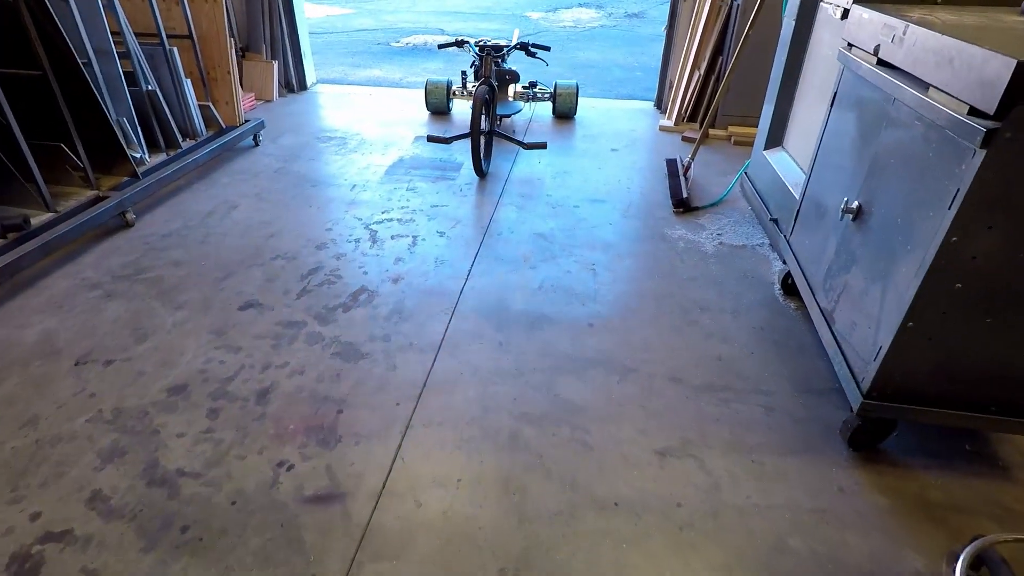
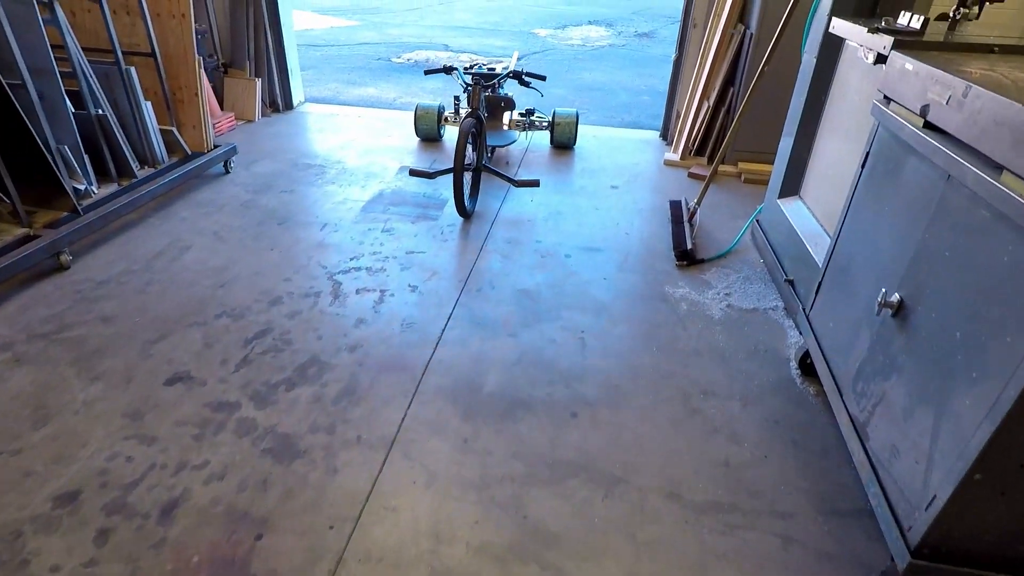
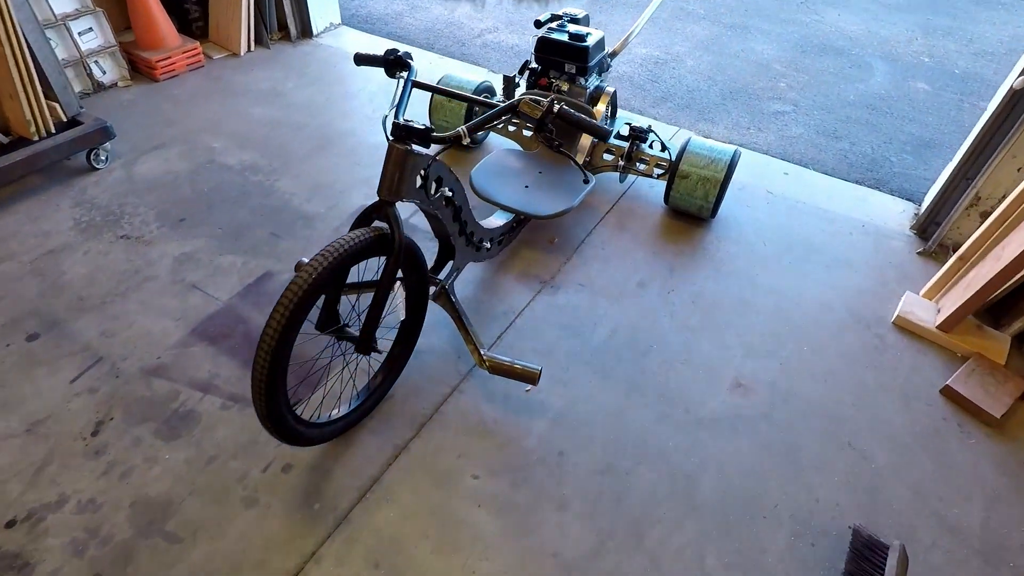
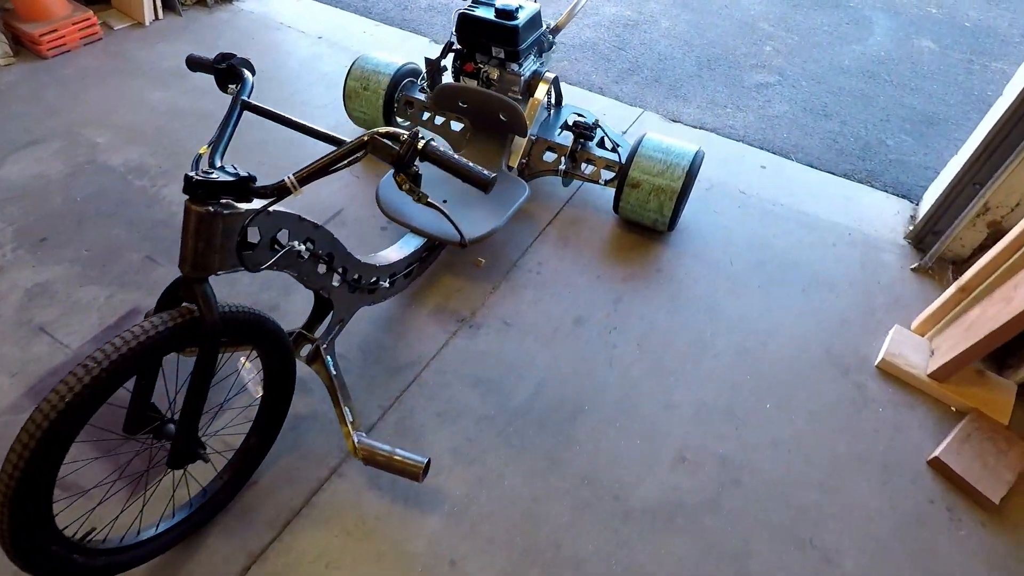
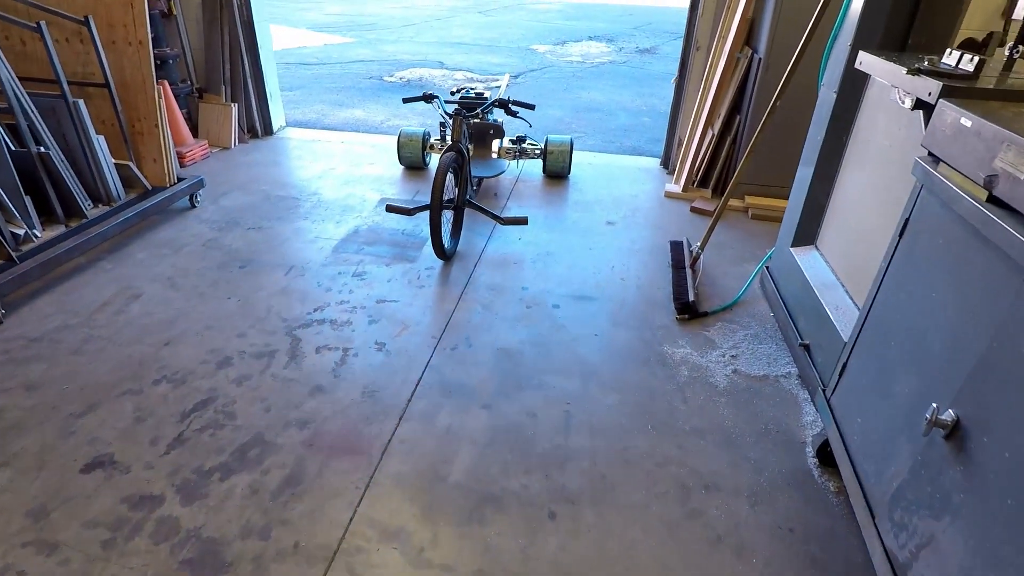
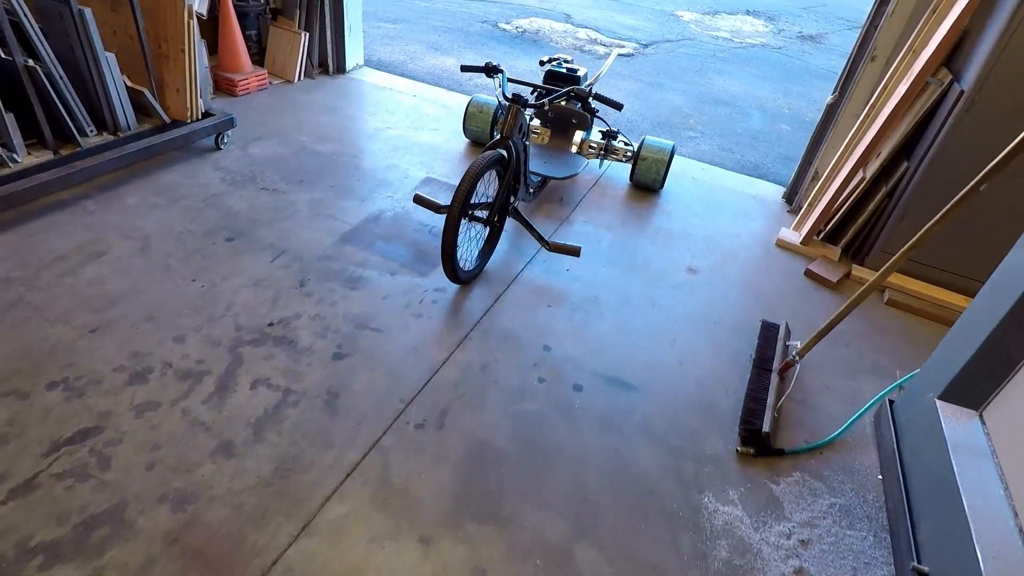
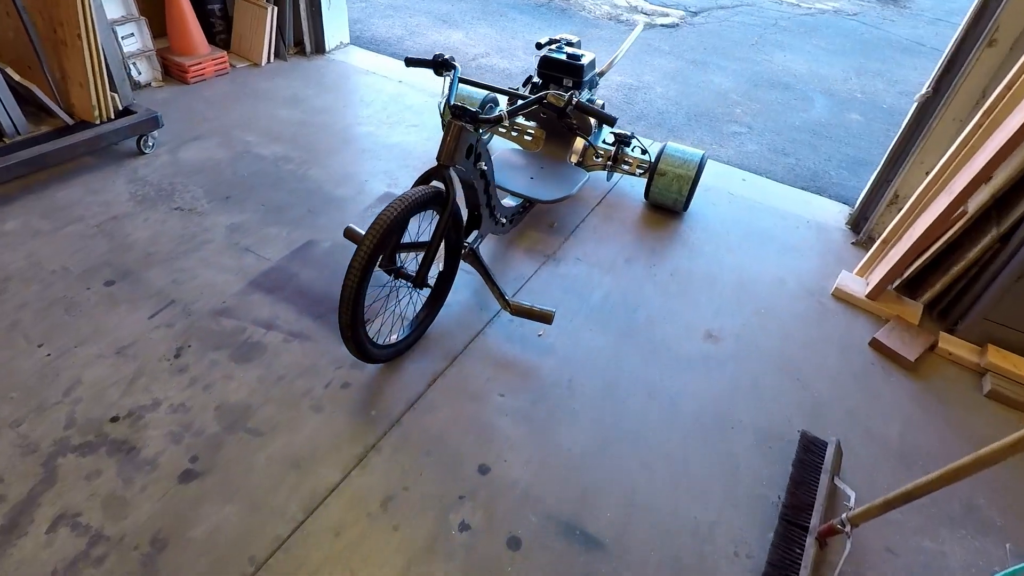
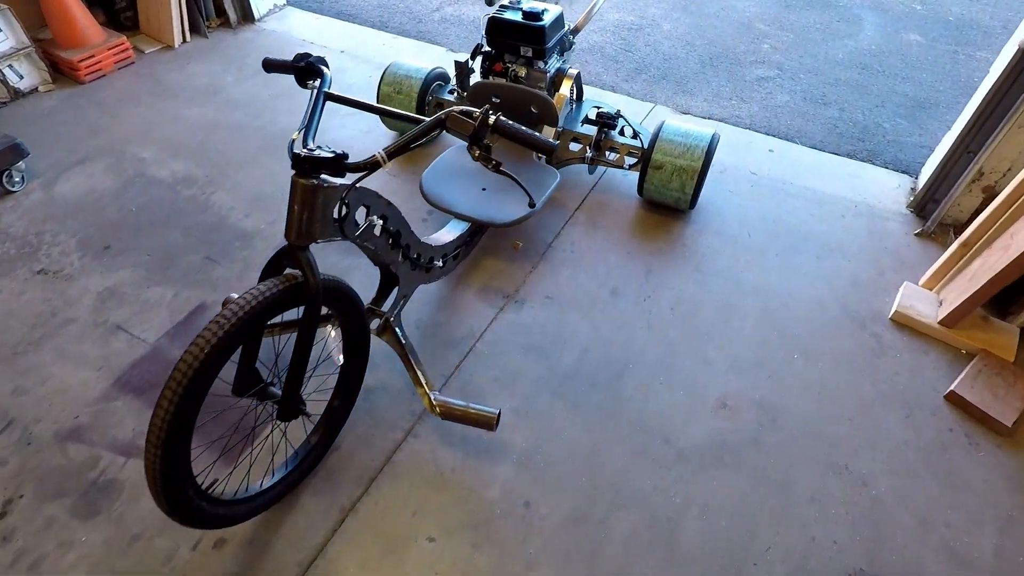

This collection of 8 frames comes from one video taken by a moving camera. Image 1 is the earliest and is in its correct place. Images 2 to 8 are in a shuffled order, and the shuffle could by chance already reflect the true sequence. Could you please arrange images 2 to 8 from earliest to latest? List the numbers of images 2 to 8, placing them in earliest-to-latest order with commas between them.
2, 5, 6, 7, 3, 8, 4
